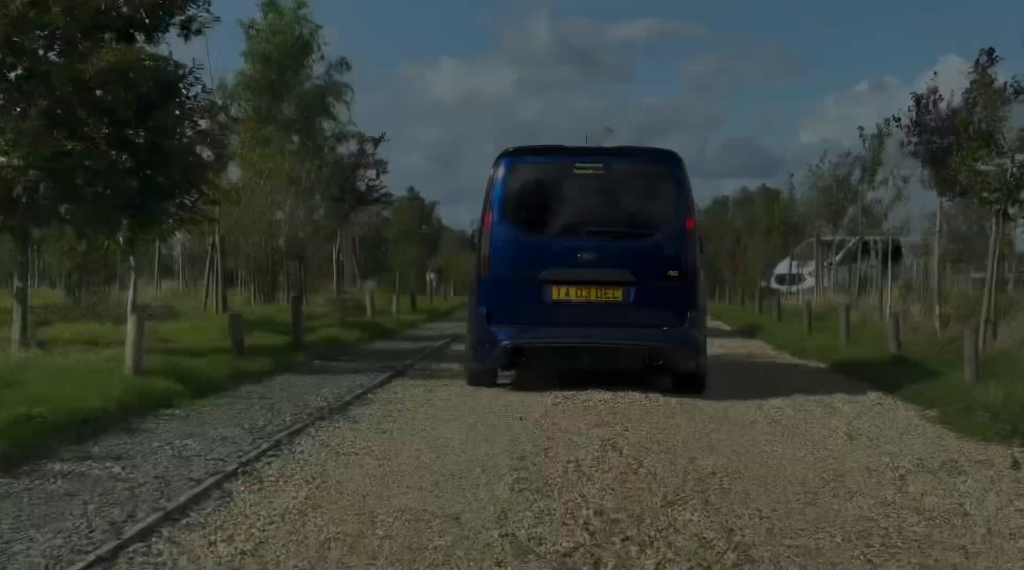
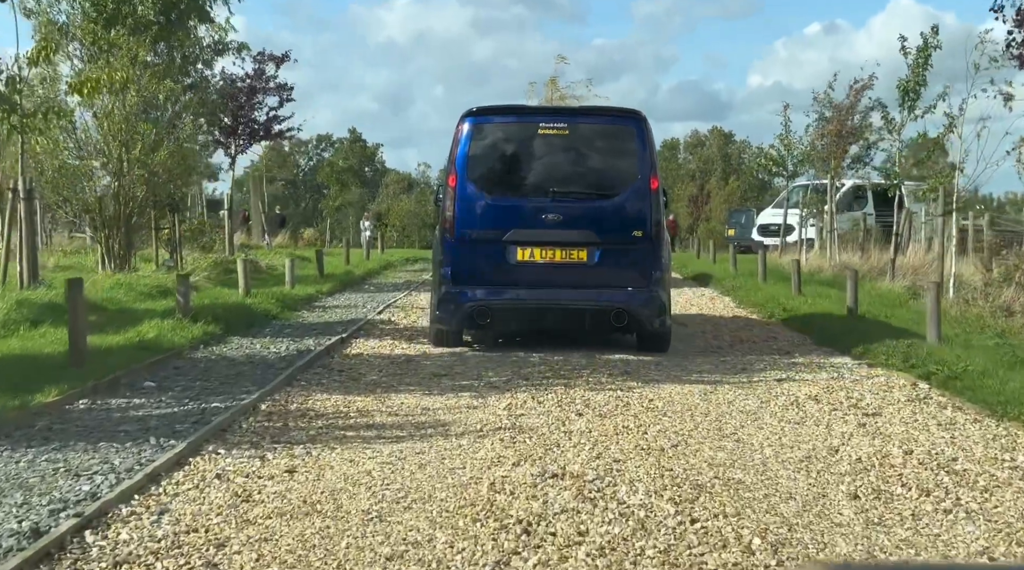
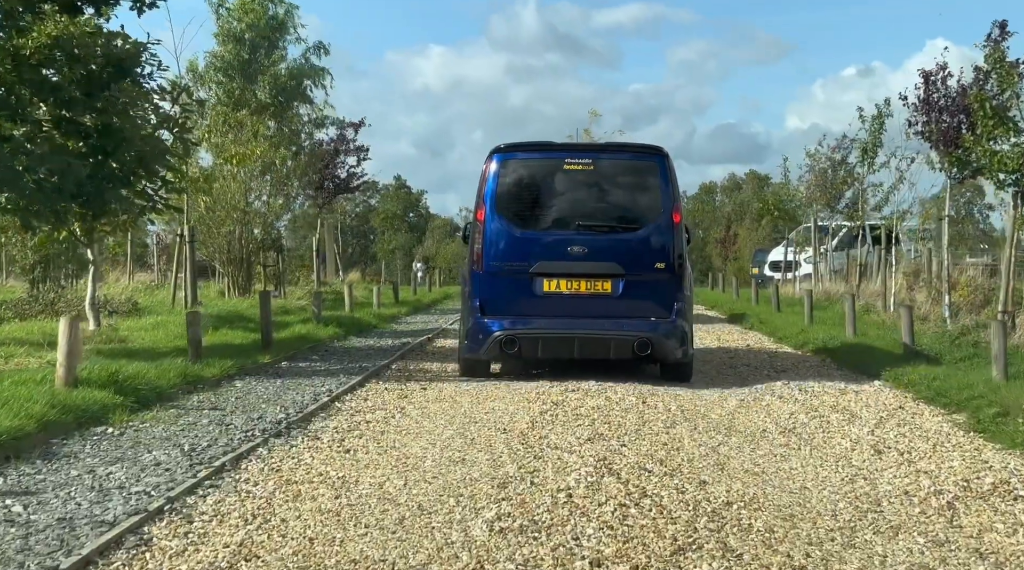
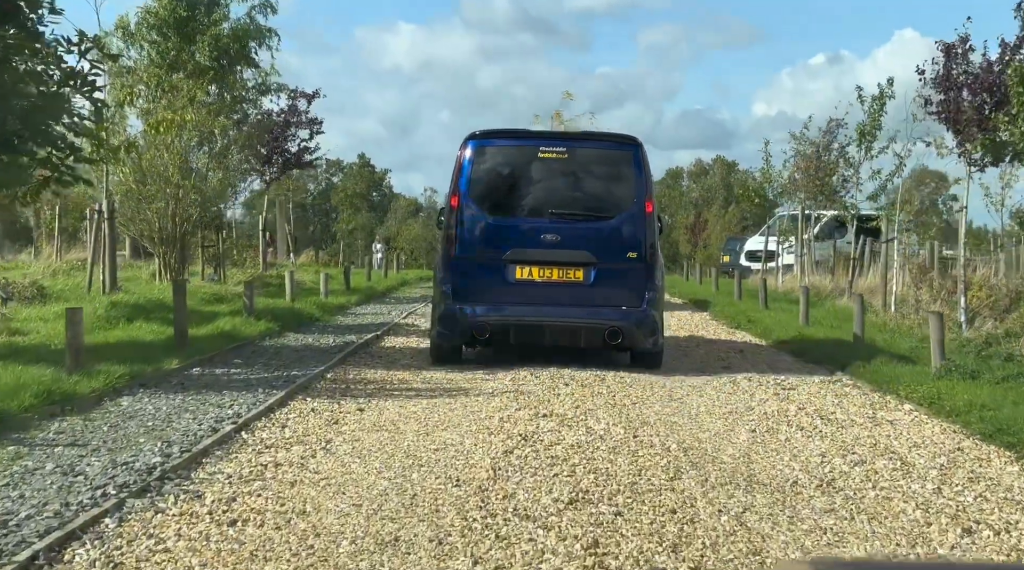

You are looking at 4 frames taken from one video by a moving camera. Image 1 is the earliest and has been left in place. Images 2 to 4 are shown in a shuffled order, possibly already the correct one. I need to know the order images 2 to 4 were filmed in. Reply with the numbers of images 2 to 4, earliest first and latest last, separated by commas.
3, 4, 2
